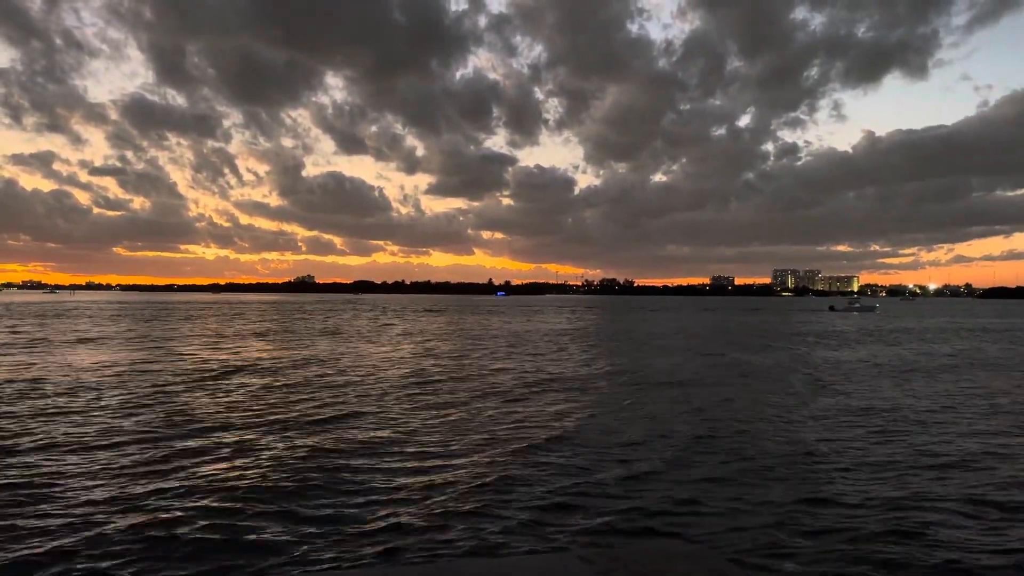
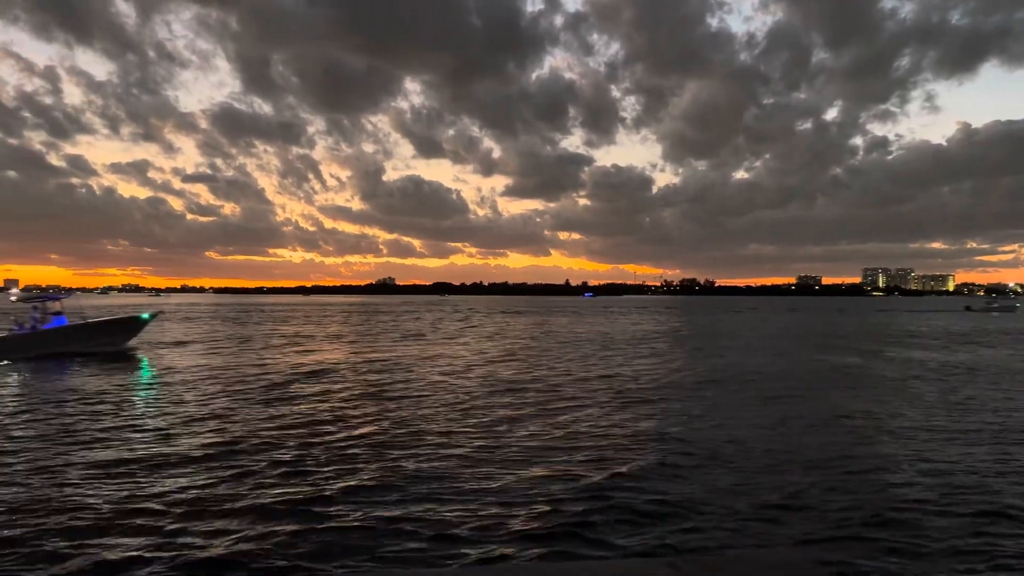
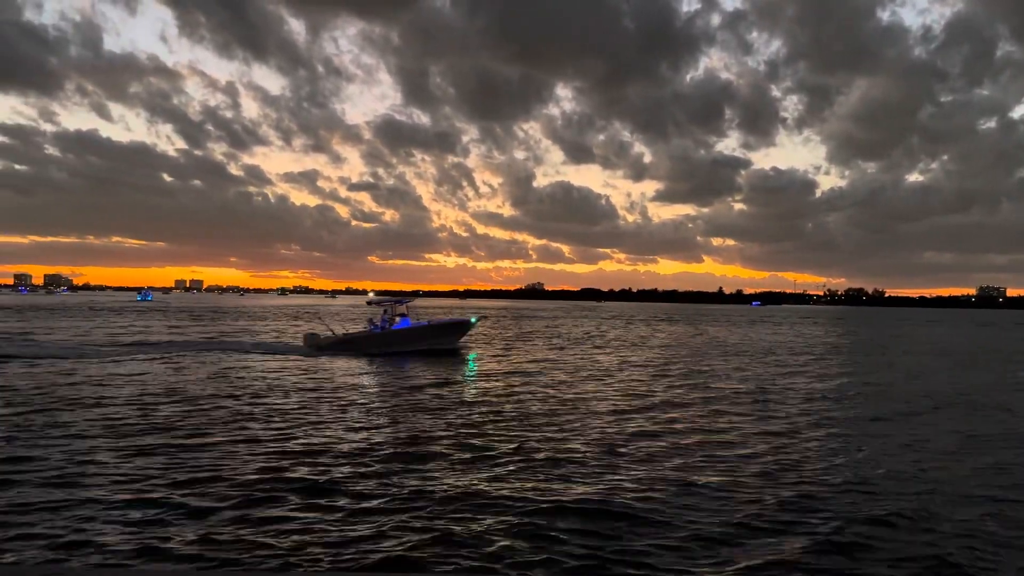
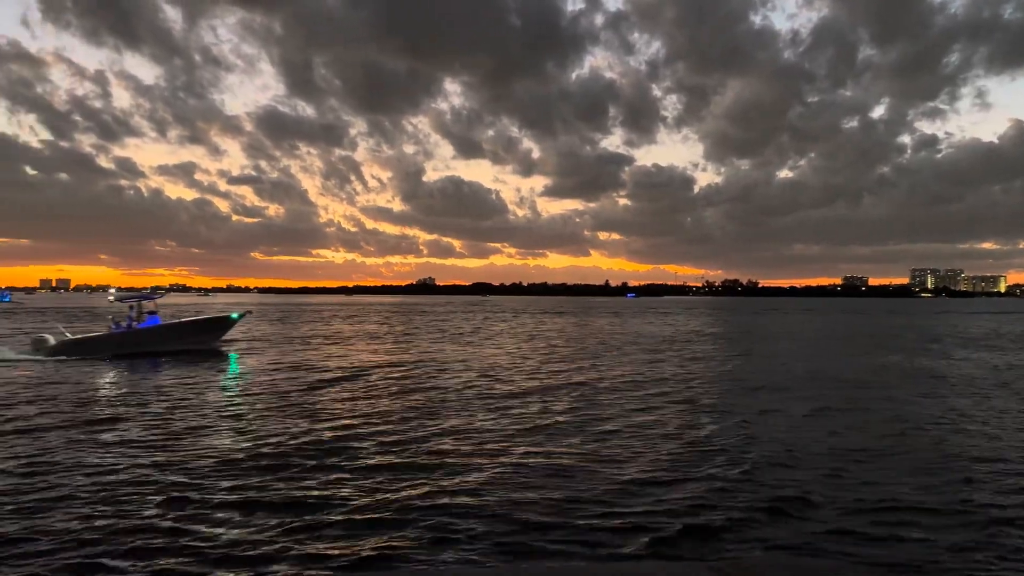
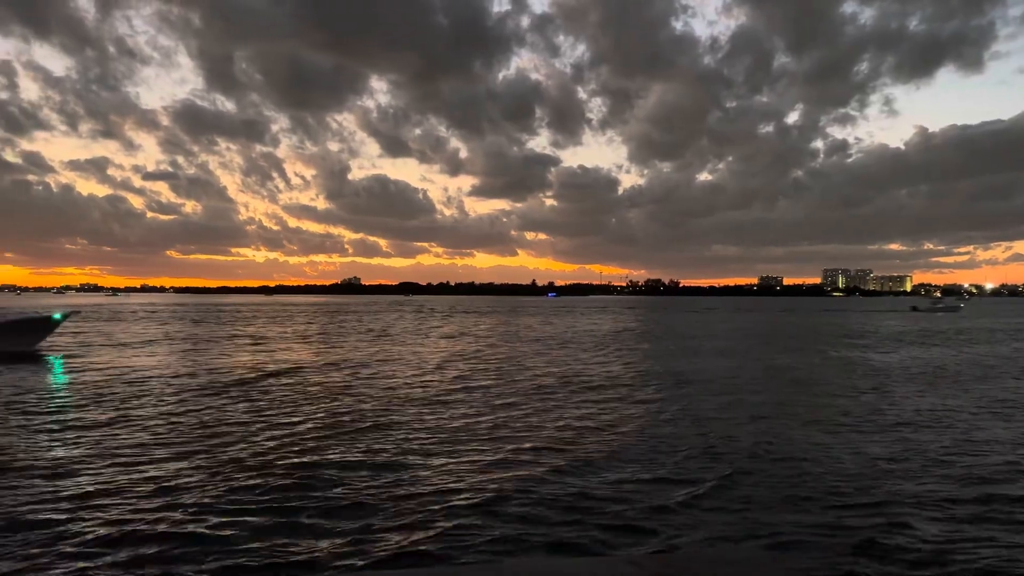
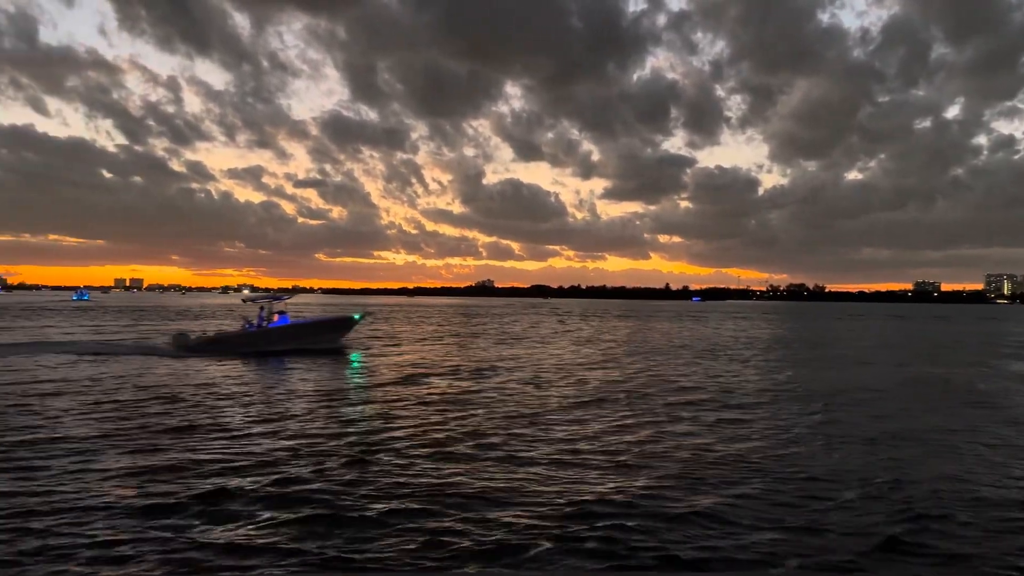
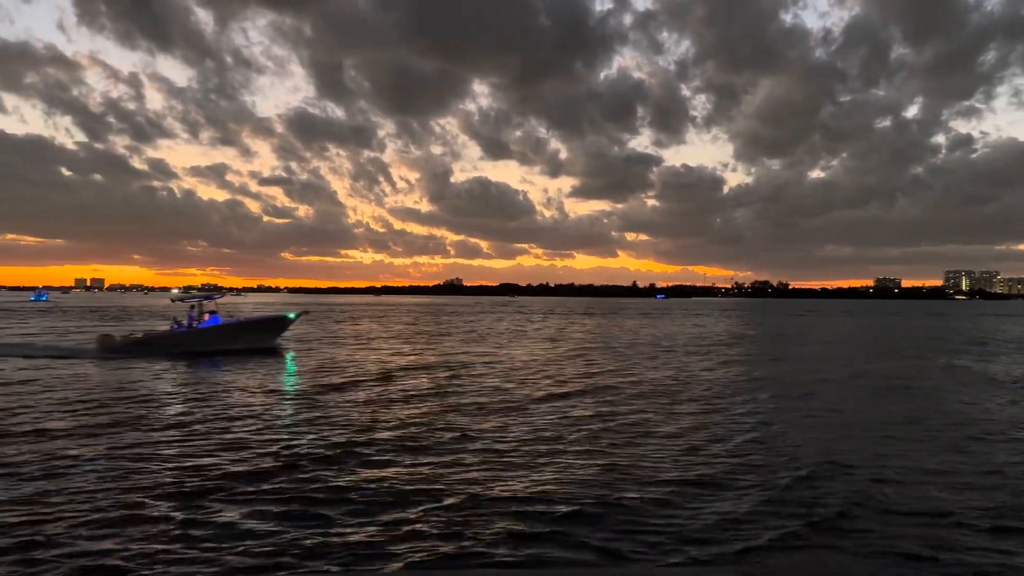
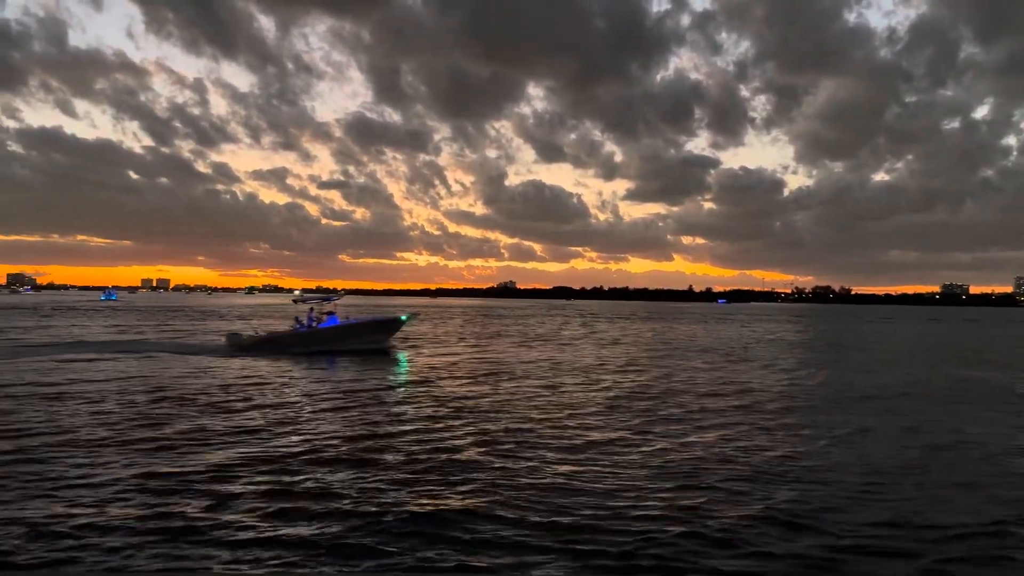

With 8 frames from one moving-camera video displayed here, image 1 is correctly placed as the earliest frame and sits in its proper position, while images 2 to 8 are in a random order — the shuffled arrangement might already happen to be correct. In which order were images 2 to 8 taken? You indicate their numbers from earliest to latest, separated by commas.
5, 2, 4, 7, 6, 8, 3
